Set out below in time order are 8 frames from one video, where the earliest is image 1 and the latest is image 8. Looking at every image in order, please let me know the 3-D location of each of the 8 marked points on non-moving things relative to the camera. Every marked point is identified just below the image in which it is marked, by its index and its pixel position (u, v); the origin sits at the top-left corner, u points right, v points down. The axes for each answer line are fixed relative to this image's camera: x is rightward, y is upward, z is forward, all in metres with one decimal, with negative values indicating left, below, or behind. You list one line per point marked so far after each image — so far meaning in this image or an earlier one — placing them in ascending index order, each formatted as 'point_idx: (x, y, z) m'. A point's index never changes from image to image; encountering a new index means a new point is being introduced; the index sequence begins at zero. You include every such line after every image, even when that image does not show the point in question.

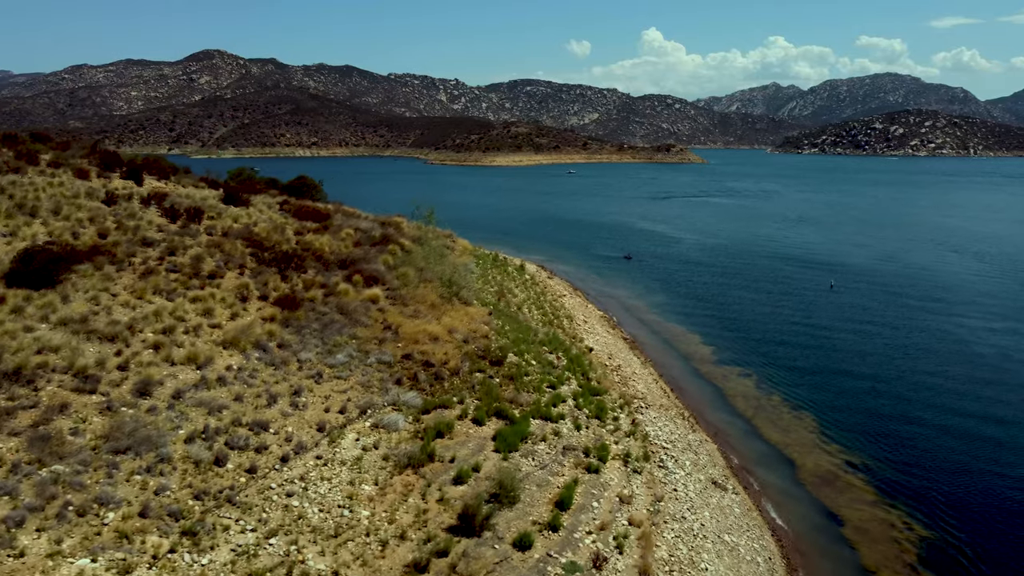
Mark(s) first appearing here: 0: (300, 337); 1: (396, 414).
0: (-3.9, -0.9, +14.9) m
1: (-1.9, -2.0, +13.2) m
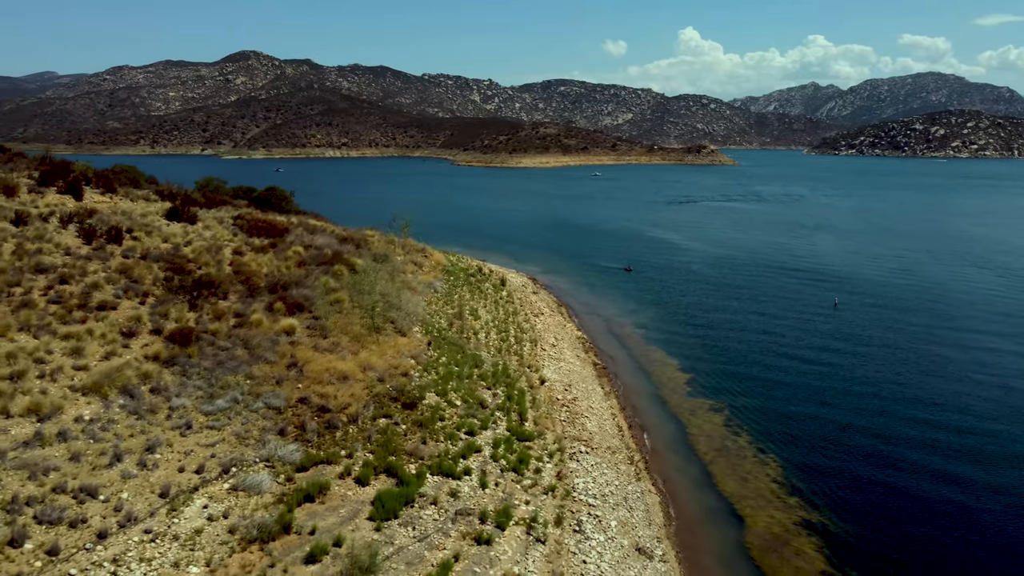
0: (-5.5, -1.5, +13.6) m
1: (-3.5, -2.7, +11.7) m
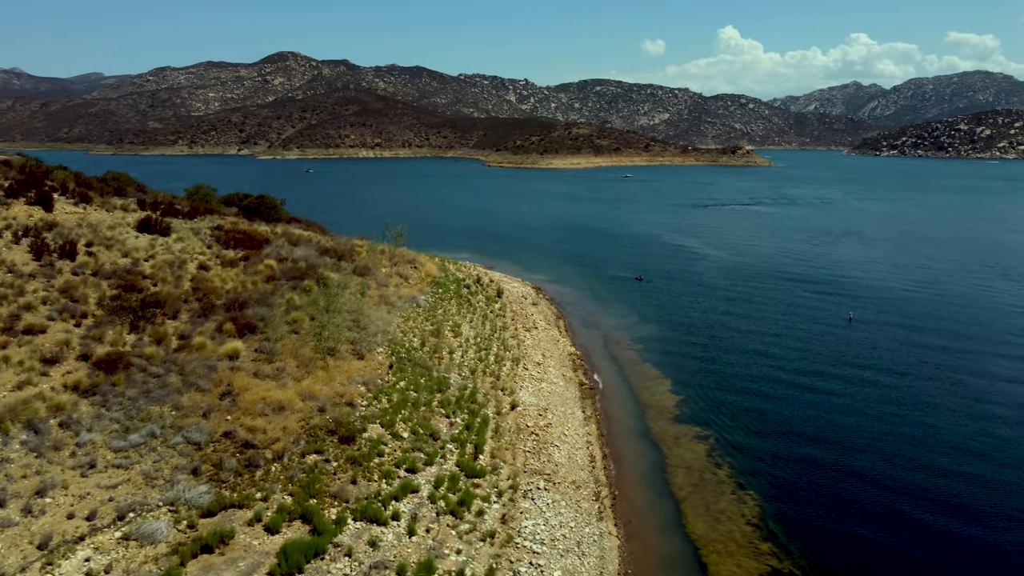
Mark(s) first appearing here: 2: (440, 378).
0: (-6.4, -1.9, +12.8) m
1: (-4.6, -3.1, +10.9) m
2: (-1.7, -2.1, +18.7) m
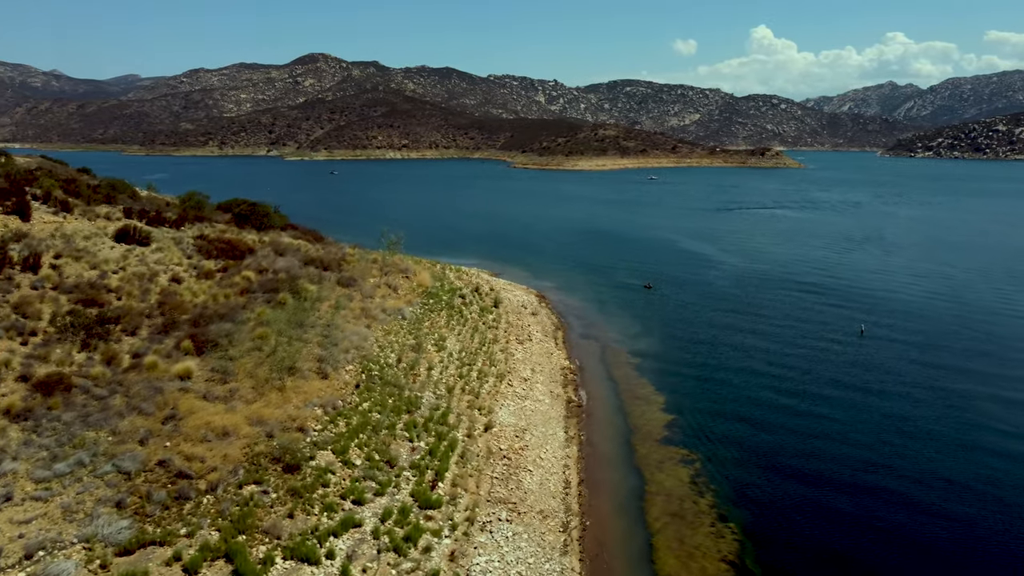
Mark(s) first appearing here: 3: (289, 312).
0: (-7.2, -2.3, +12.3) m
1: (-5.5, -3.4, +10.3) m
2: (-2.3, -2.4, +18.0) m
3: (-5.4, -0.6, +19.8) m
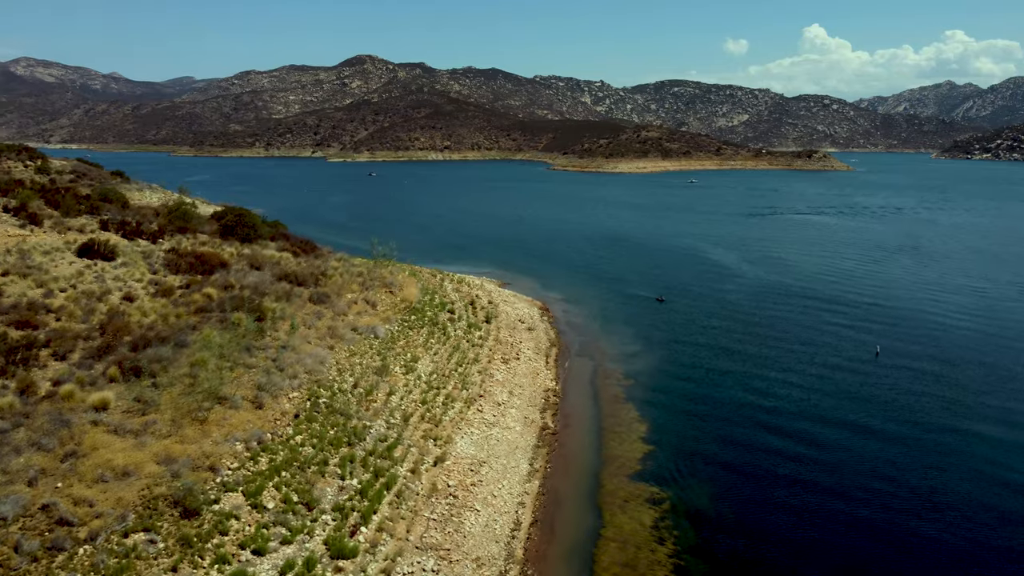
0: (-8.5, -2.7, +11.6) m
1: (-6.9, -3.9, +9.5) m
2: (-3.3, -2.9, +17.0) m
3: (-6.3, -1.1, +19.0) m
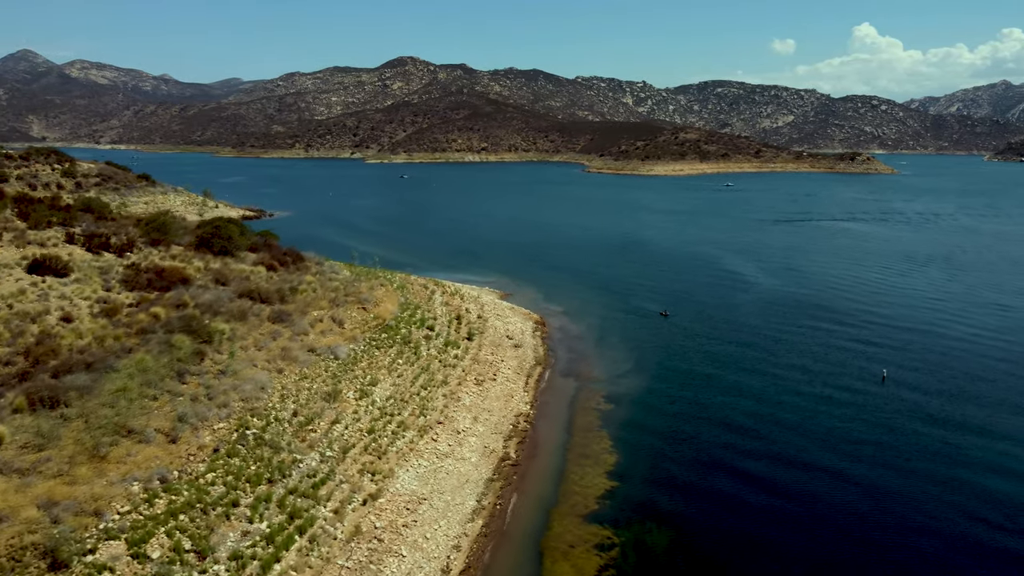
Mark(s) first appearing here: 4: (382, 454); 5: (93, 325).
0: (-10.1, -3.2, +10.9) m
1: (-8.6, -4.3, +8.7) m
2: (-4.5, -3.4, +16.1) m
3: (-7.4, -1.5, +18.2) m
4: (-2.8, -3.7, +18.2) m
5: (-9.6, -0.8, +18.9) m
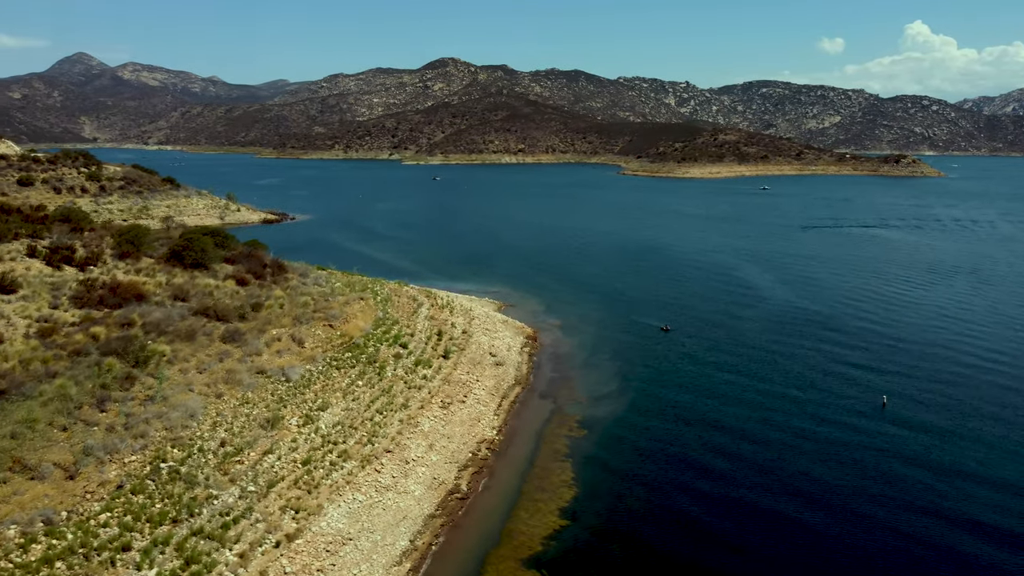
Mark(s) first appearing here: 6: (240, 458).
0: (-11.7, -3.6, +10.3) m
1: (-10.3, -4.8, +8.1) m
2: (-5.9, -3.9, +15.2) m
3: (-8.7, -2.0, +17.5) m
4: (-4.1, -4.2, +17.2) m
5: (-10.8, -1.3, +18.2) m
6: (-5.6, -3.6, +17.2) m
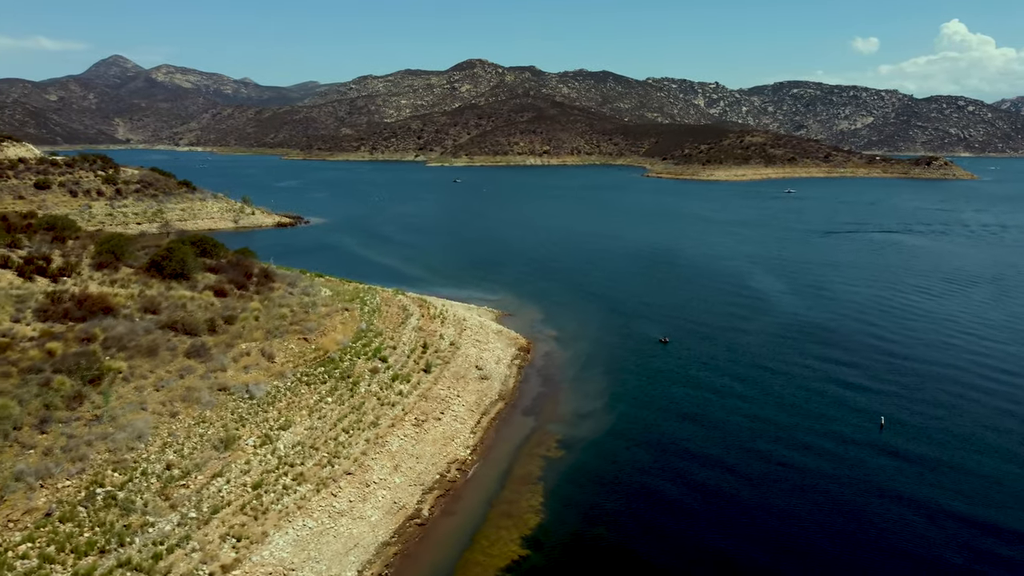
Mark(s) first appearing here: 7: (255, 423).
0: (-12.8, -3.9, +10.0) m
1: (-11.6, -5.1, +7.7) m
2: (-6.9, -4.3, +14.7) m
3: (-9.6, -2.4, +17.0) m
4: (-5.0, -4.6, +16.6) m
5: (-11.7, -1.6, +17.9) m
6: (-6.5, -3.9, +16.6) m
7: (-6.0, -3.2, +19.8) m
